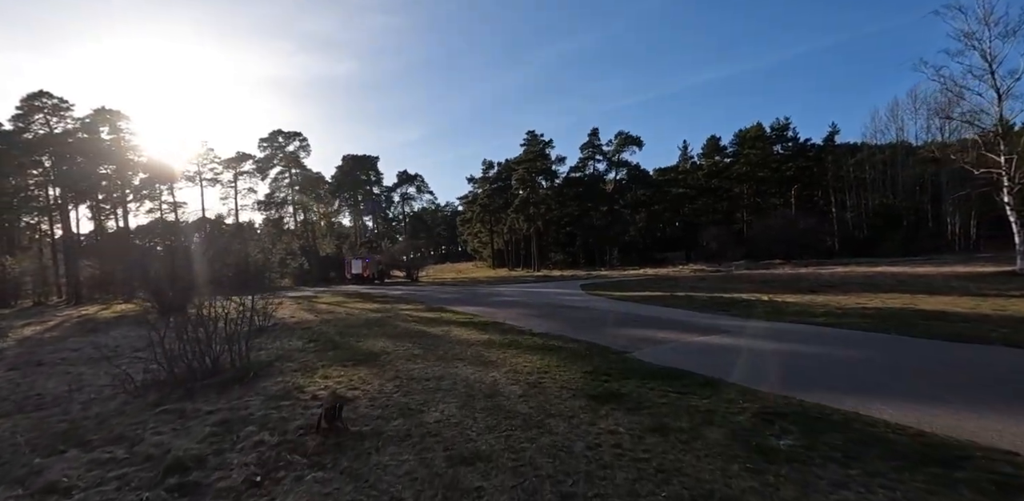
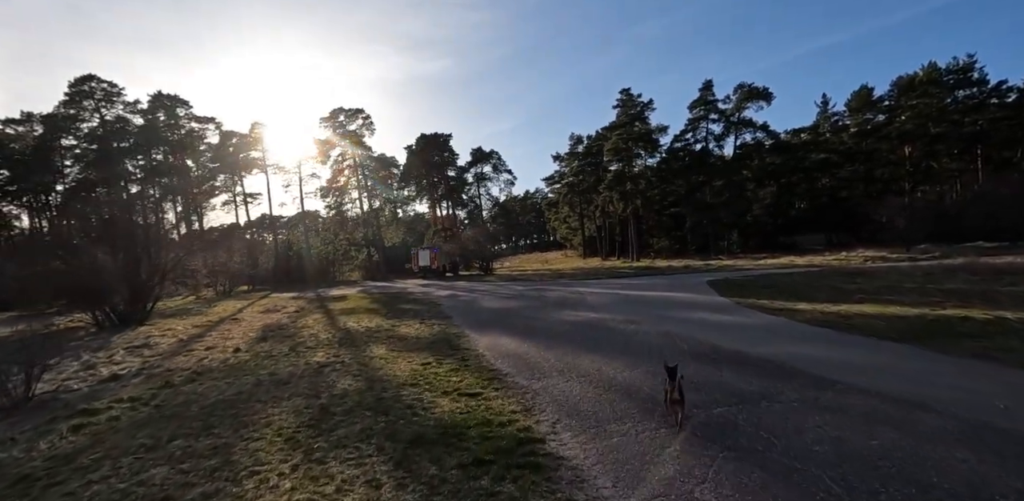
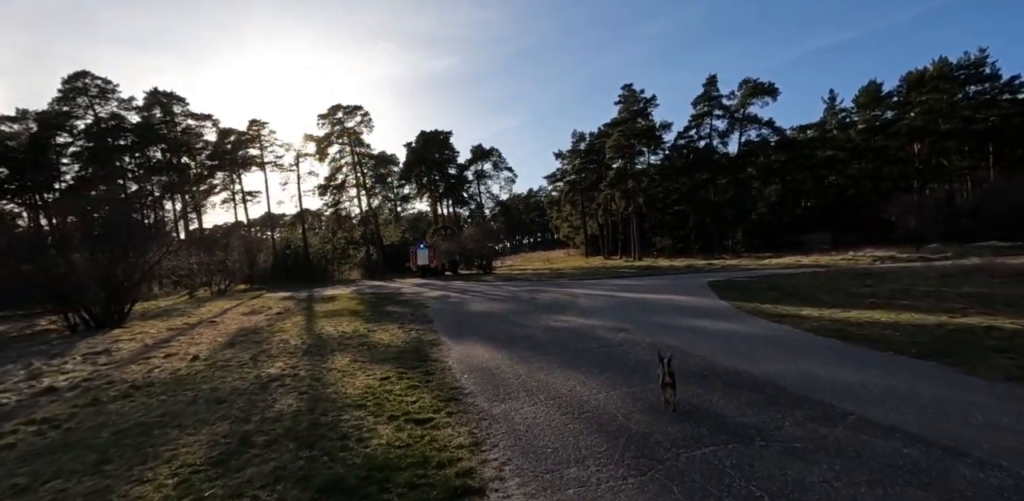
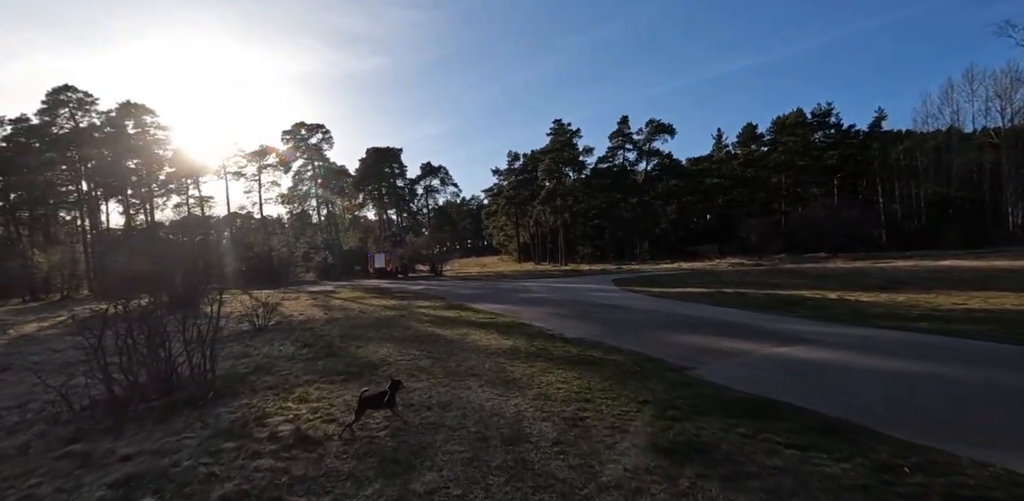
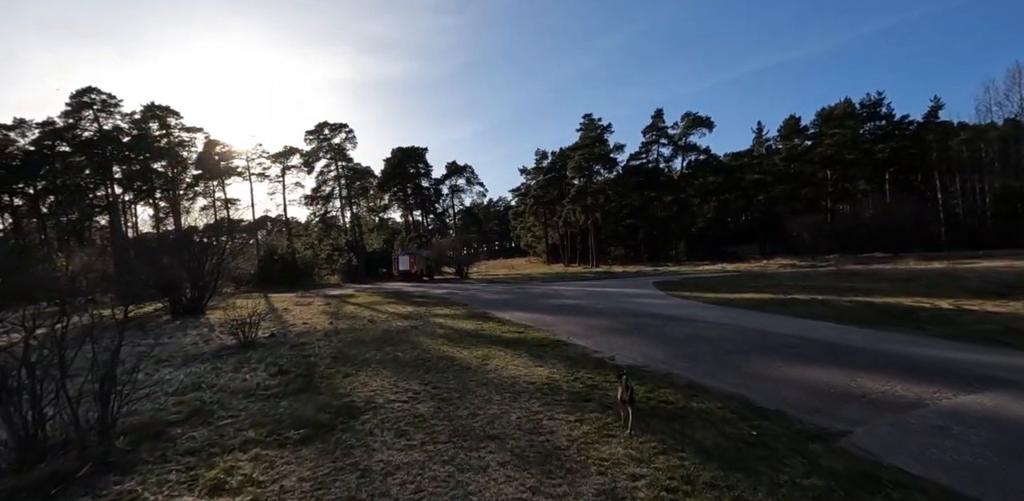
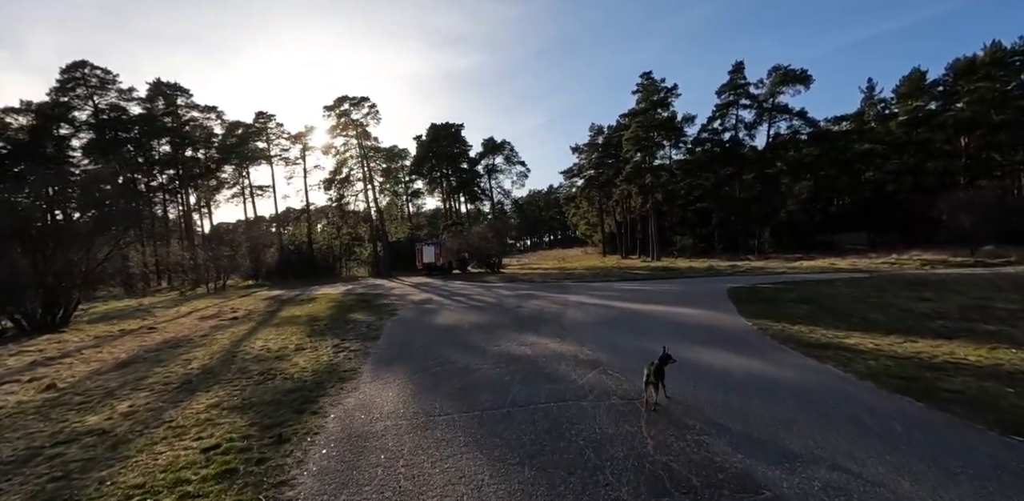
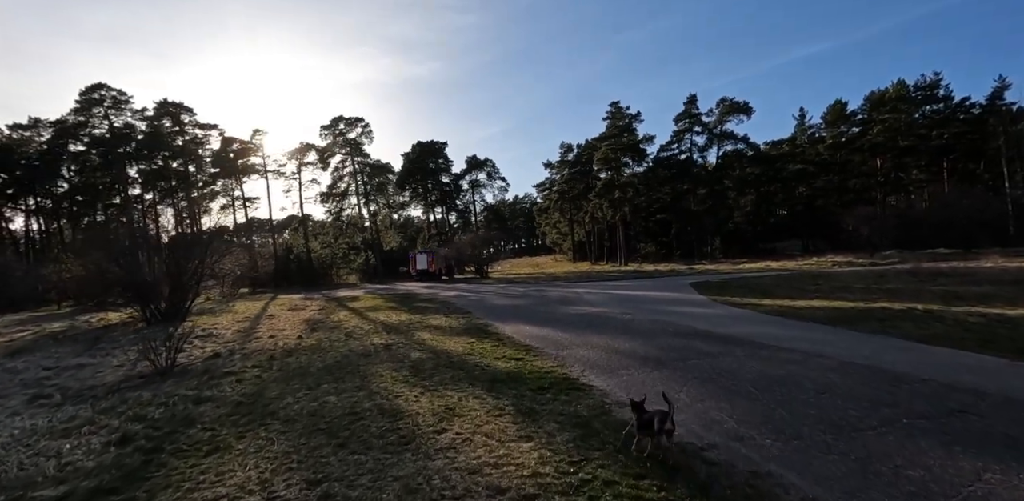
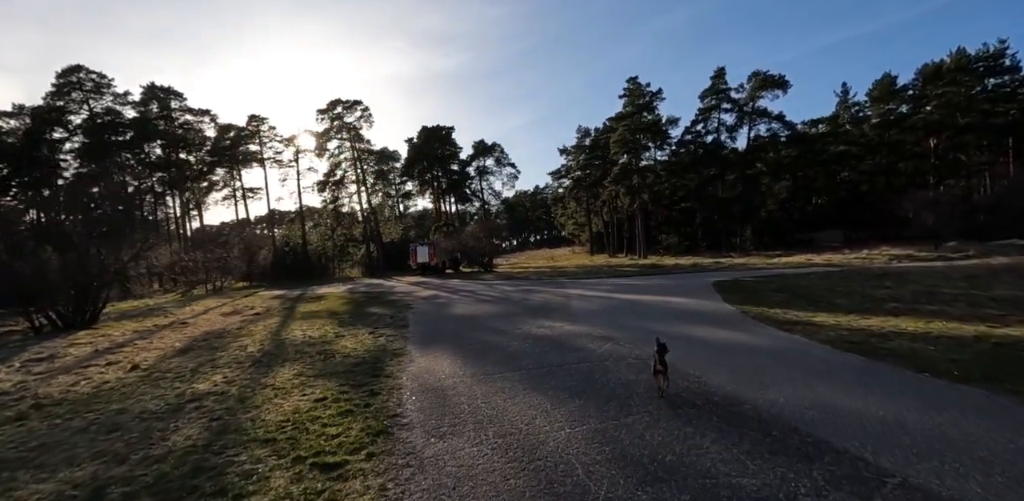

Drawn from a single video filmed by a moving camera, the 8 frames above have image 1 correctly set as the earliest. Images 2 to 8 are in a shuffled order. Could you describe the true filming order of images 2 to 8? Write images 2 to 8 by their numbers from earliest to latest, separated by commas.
4, 5, 7, 2, 3, 8, 6
